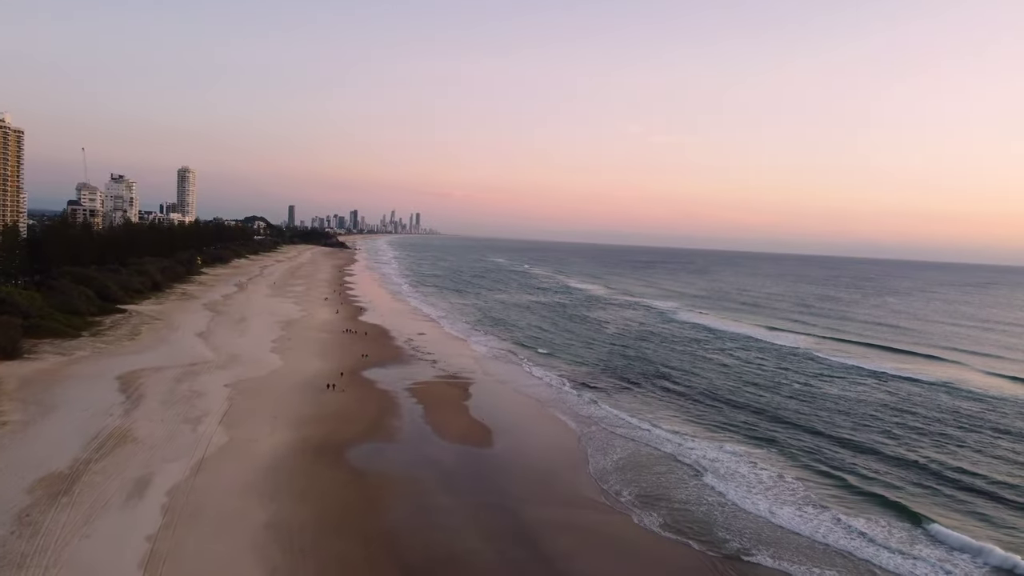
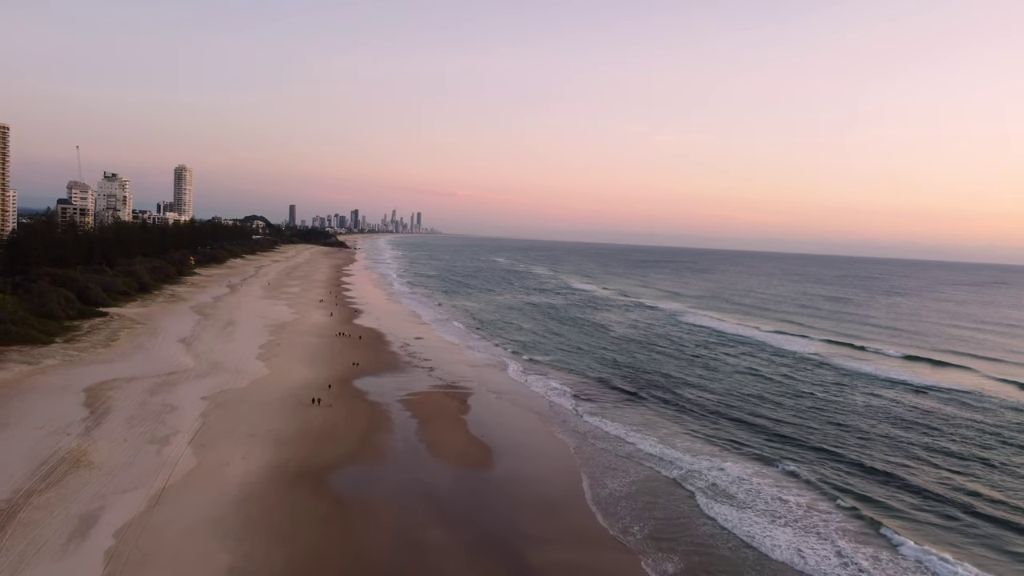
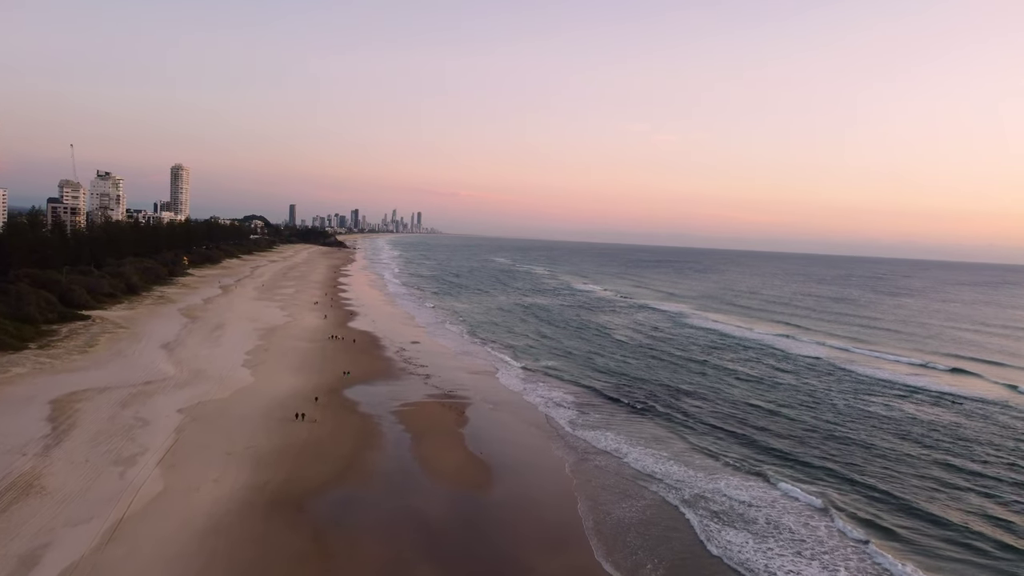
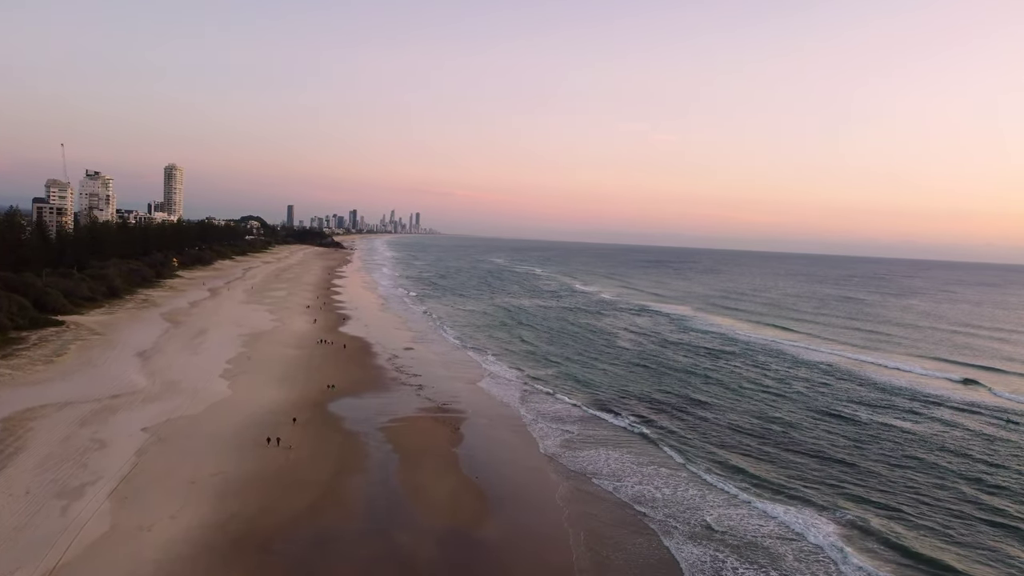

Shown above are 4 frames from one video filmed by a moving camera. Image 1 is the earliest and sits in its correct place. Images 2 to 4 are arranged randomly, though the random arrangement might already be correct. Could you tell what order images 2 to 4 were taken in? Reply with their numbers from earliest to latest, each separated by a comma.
2, 3, 4
